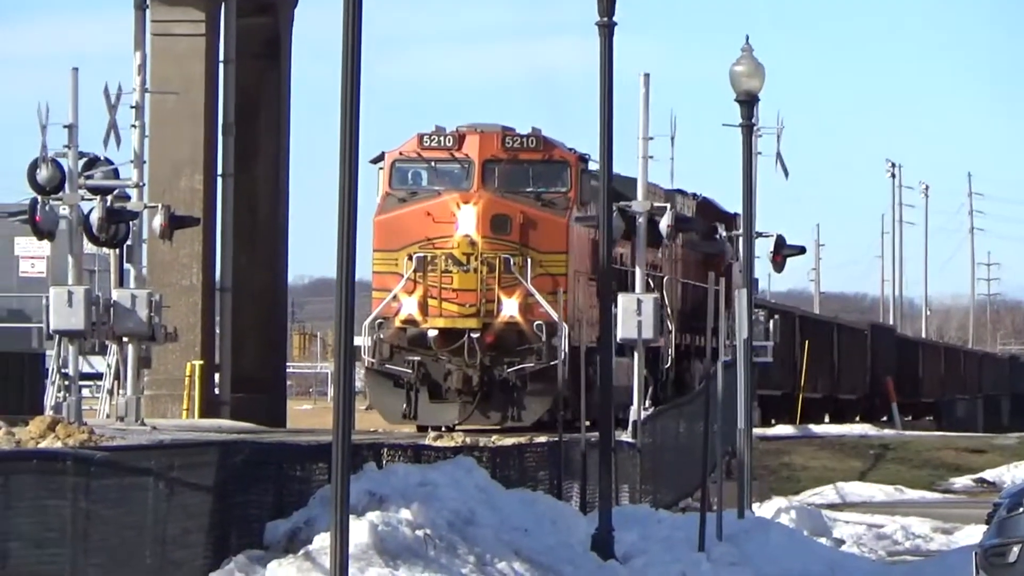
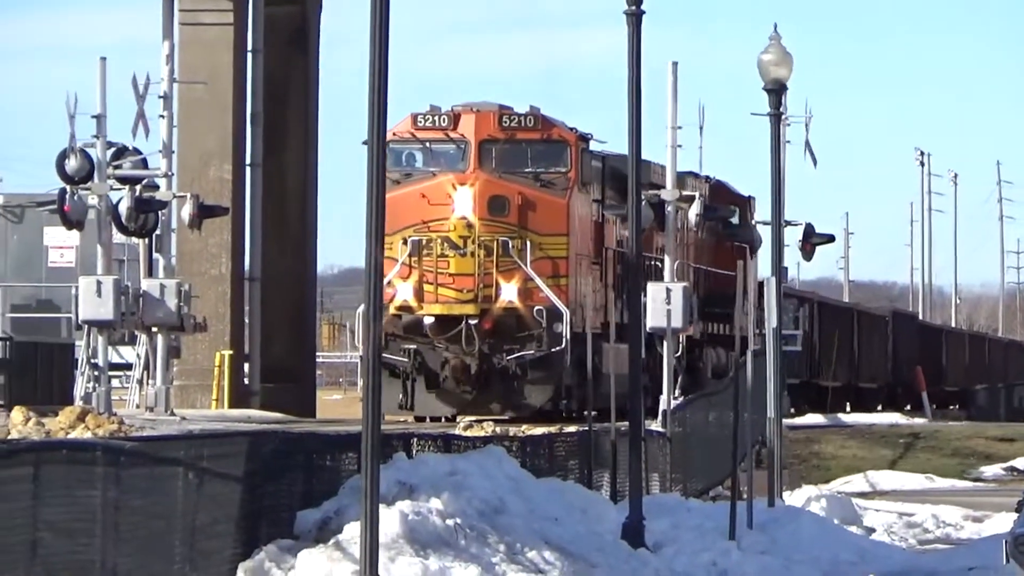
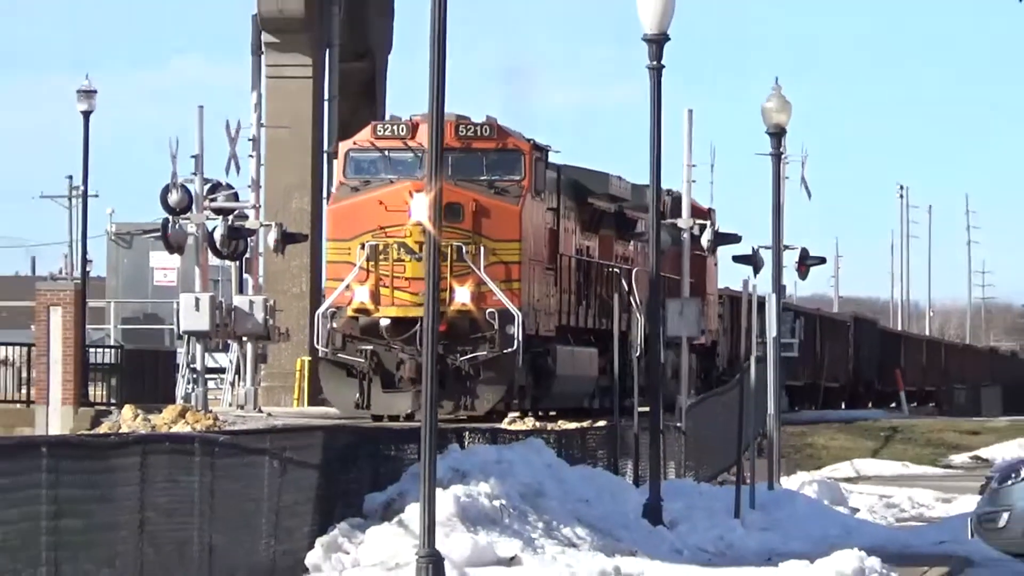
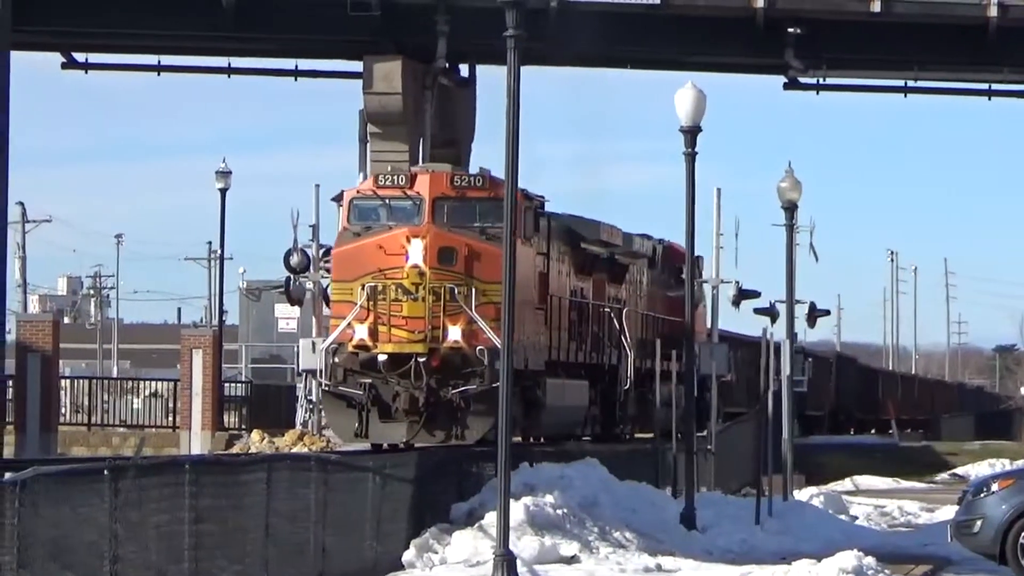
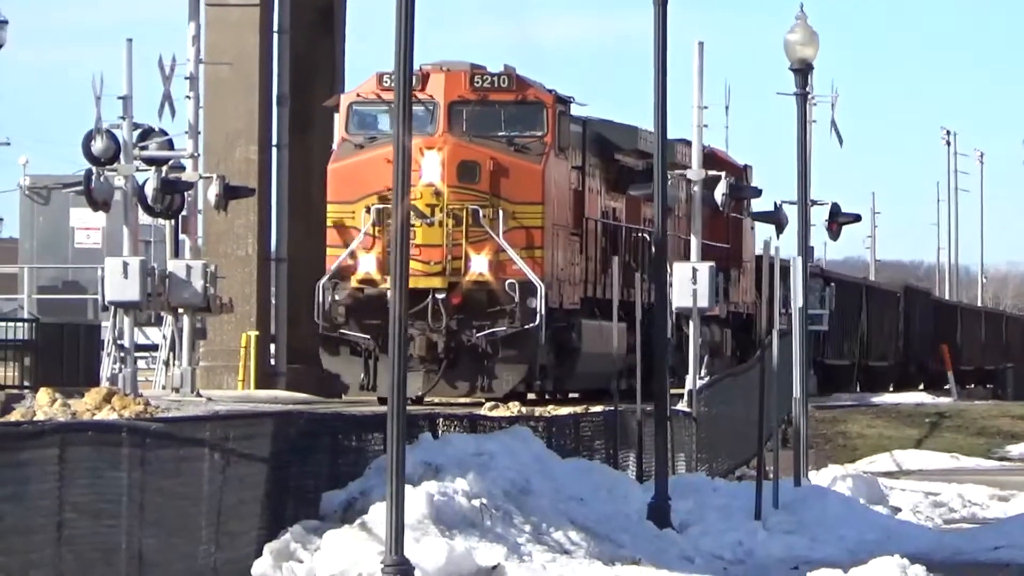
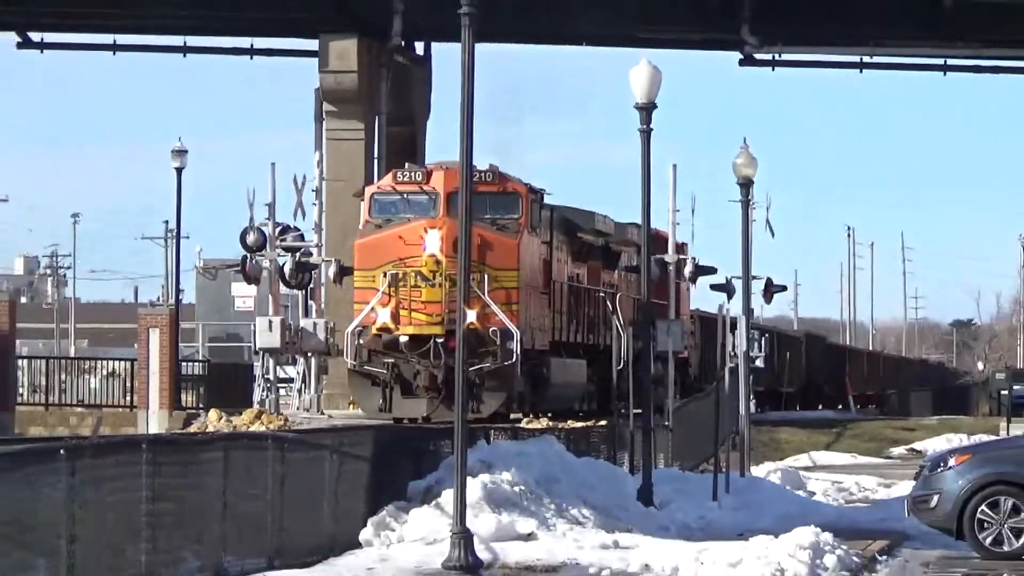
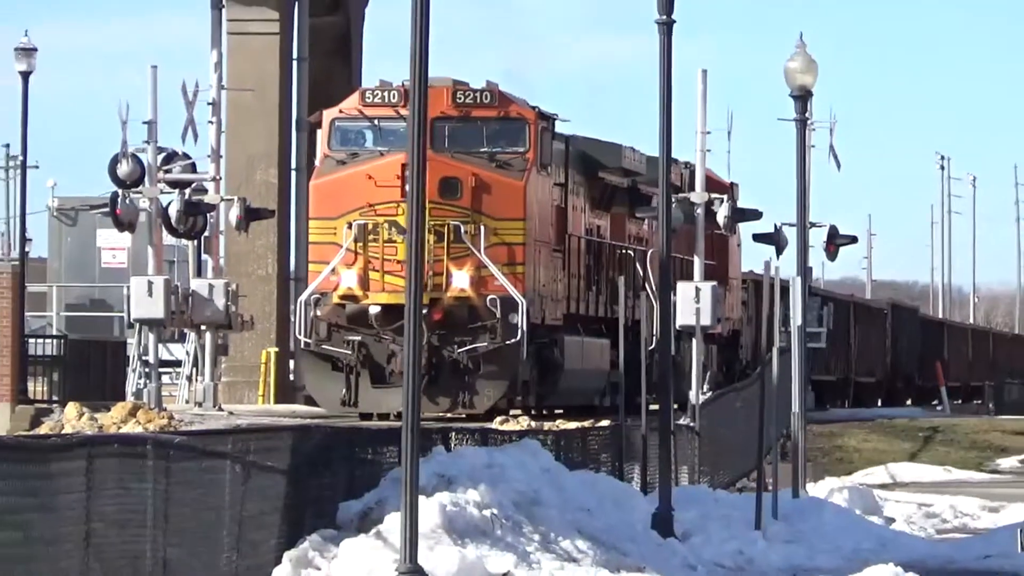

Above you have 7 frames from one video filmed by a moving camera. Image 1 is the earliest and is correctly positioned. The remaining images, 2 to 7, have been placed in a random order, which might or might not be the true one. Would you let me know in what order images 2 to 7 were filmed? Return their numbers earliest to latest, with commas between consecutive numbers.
2, 5, 7, 3, 6, 4
